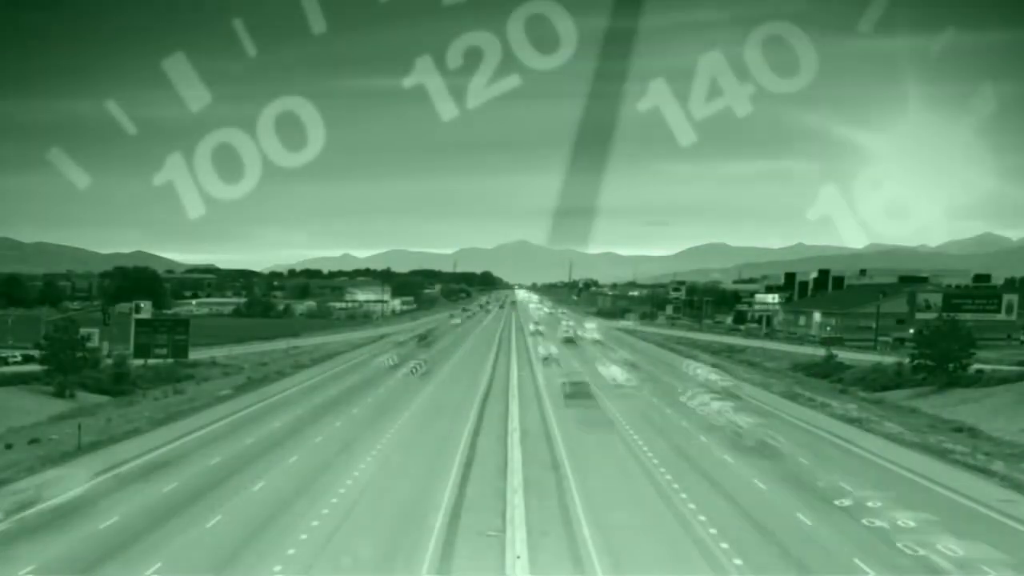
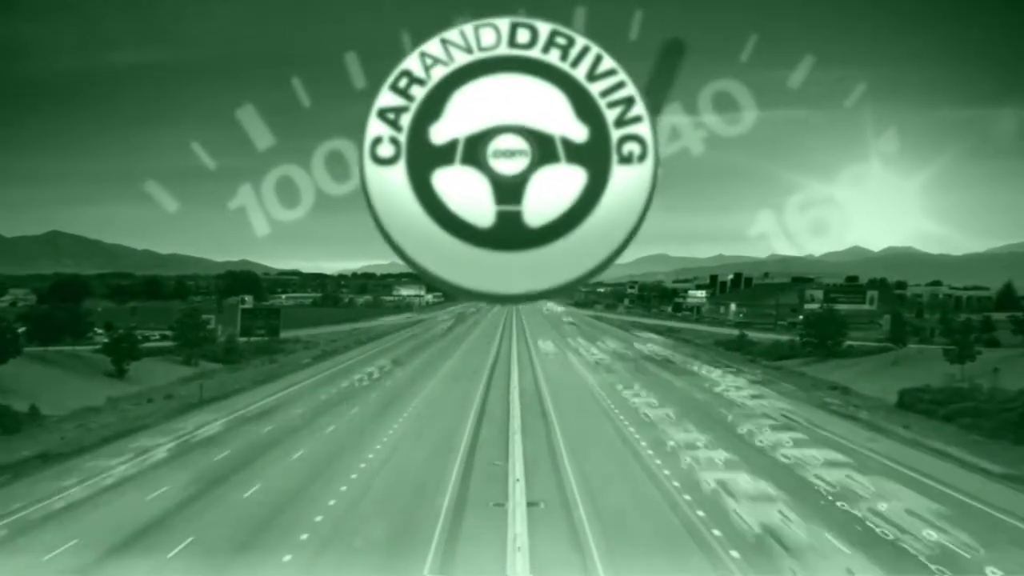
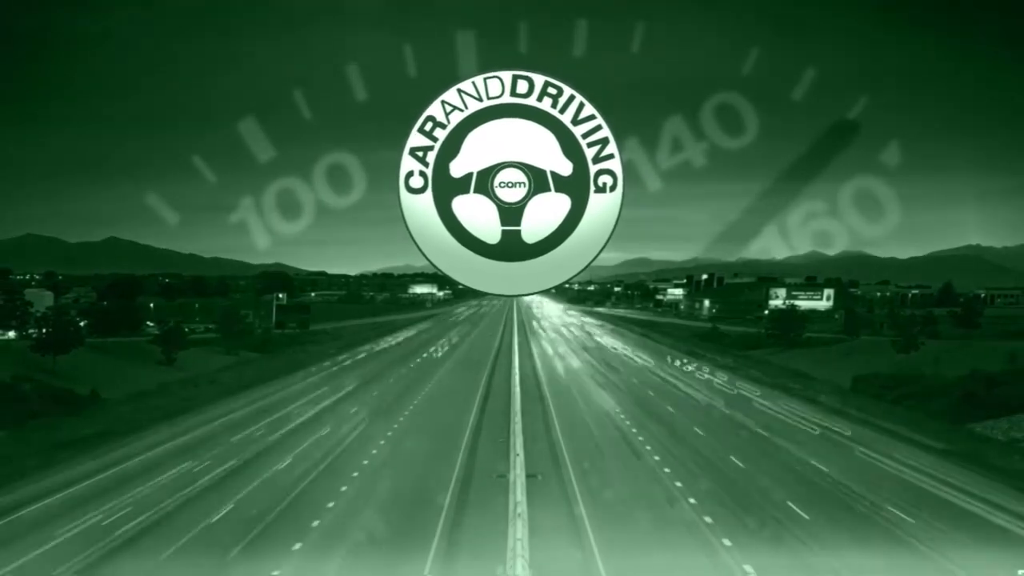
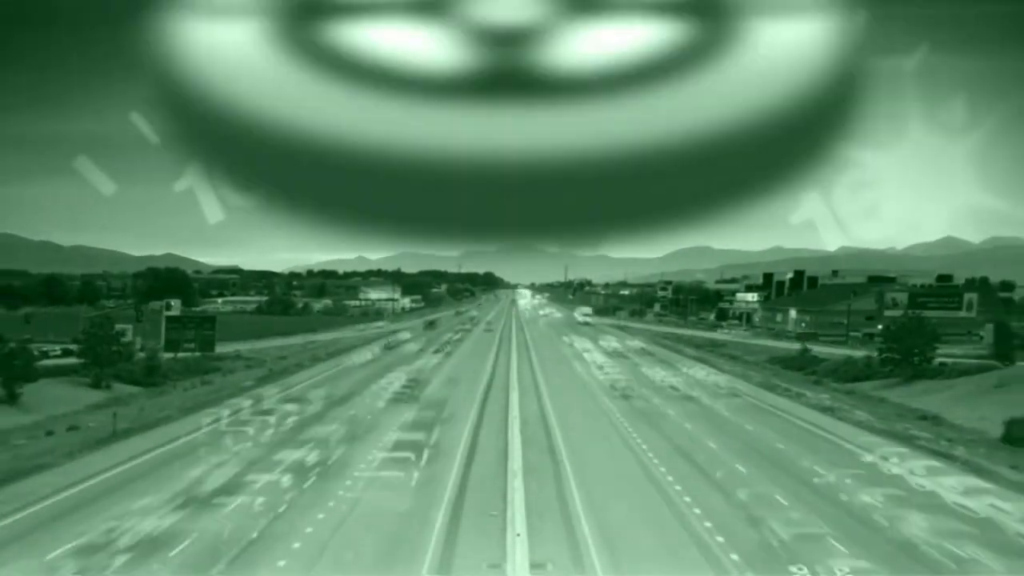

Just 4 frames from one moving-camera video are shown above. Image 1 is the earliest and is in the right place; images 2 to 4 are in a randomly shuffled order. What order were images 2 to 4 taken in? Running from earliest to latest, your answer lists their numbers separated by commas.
4, 2, 3
